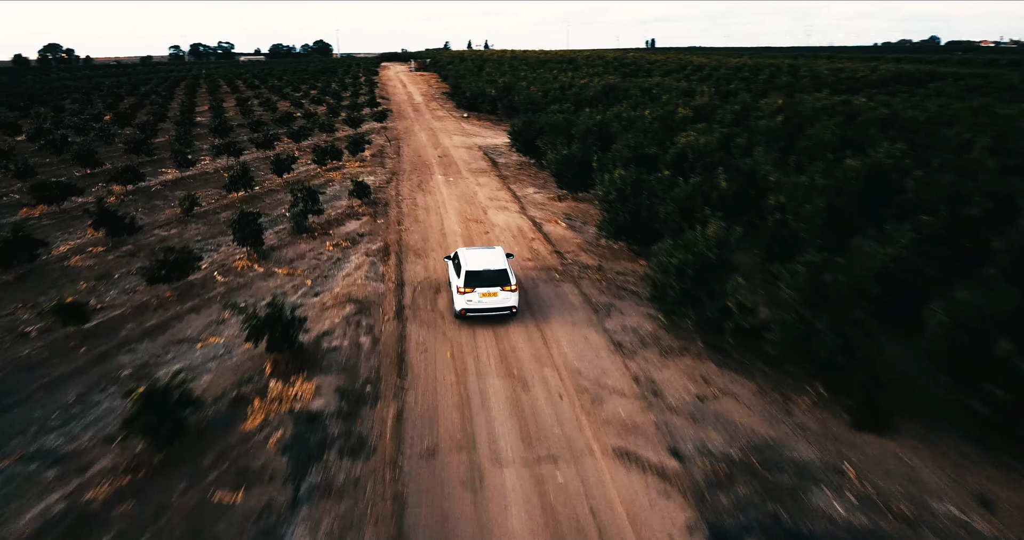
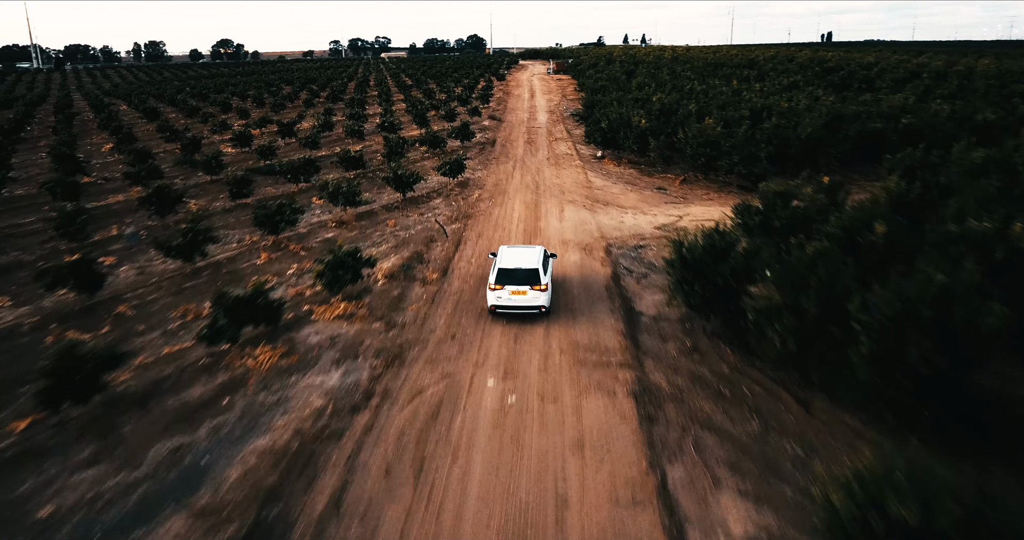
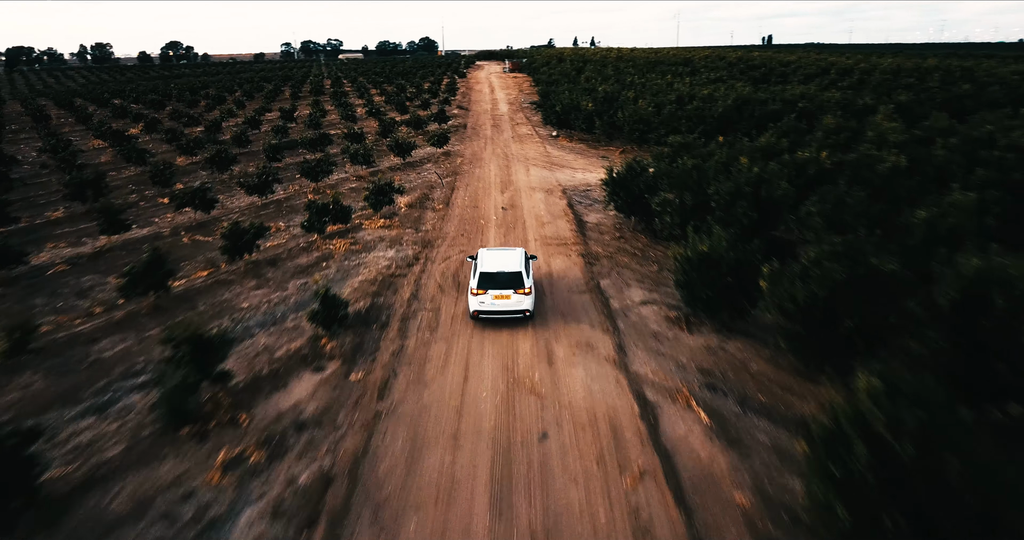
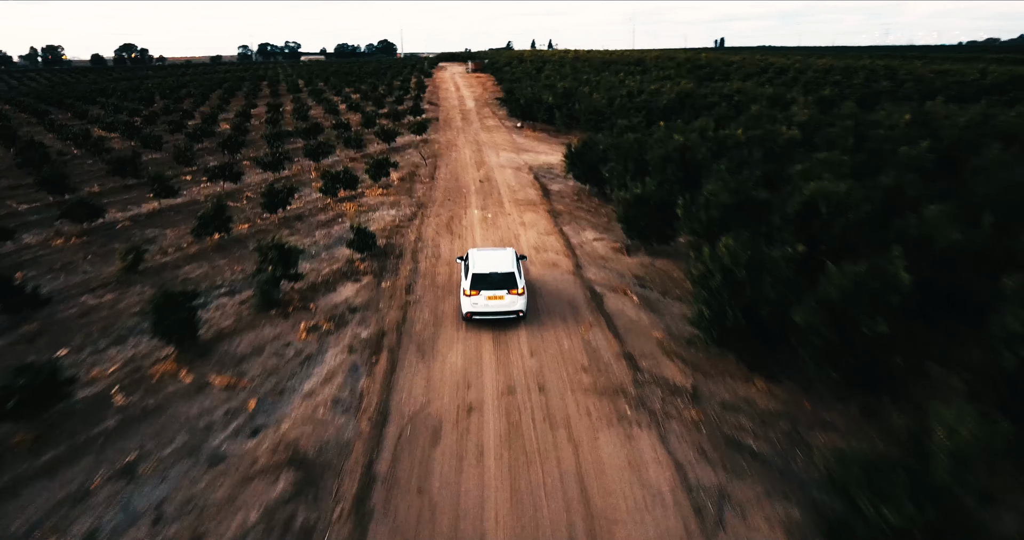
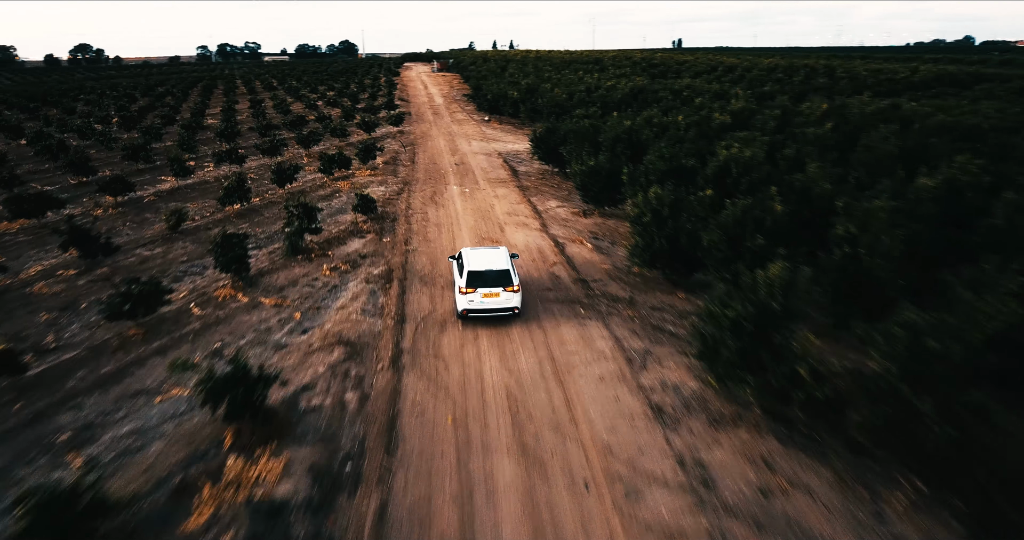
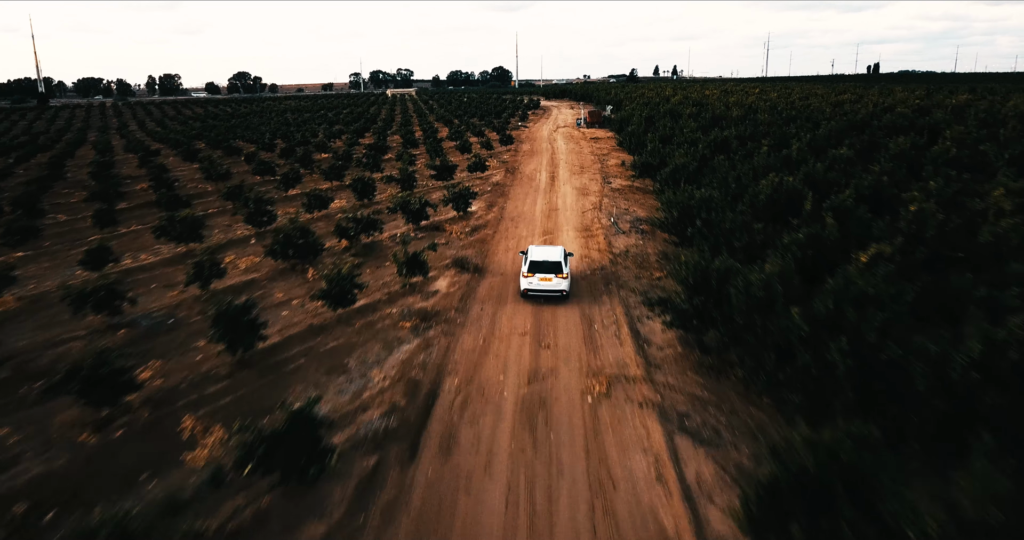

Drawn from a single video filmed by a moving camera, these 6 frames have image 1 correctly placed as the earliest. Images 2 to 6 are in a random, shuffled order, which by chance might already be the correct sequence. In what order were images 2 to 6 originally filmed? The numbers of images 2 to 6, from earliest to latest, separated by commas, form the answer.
5, 4, 3, 2, 6
